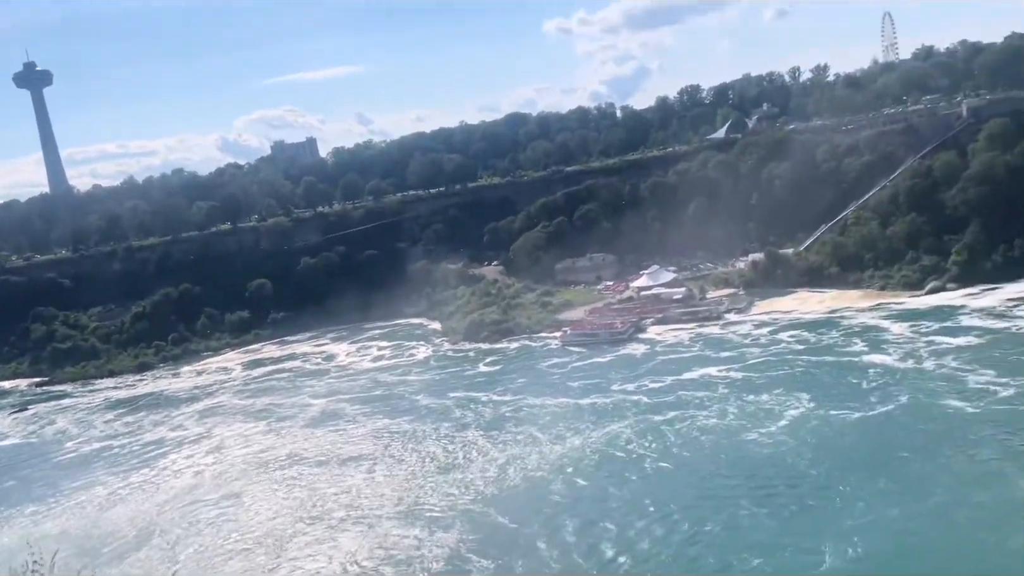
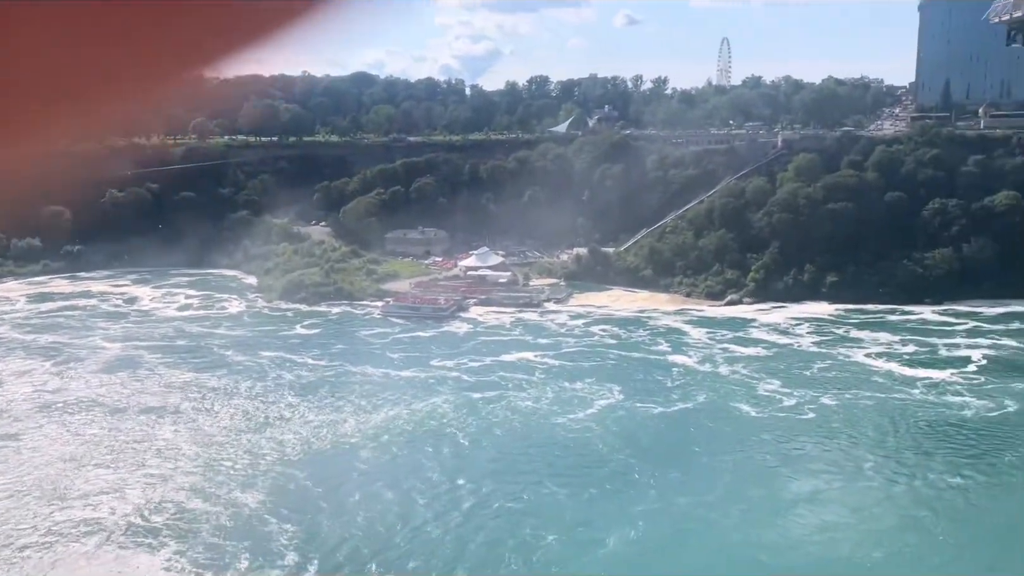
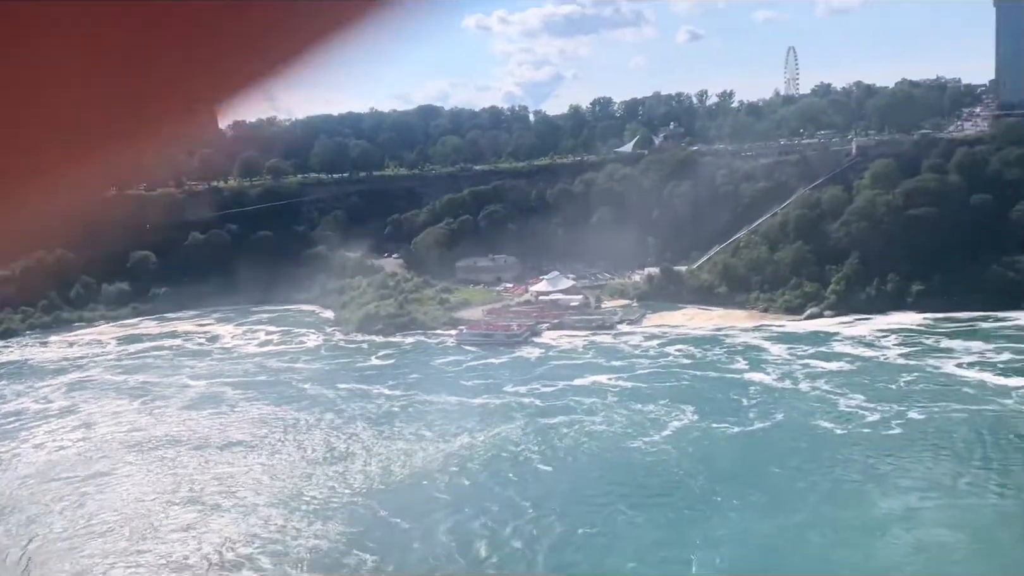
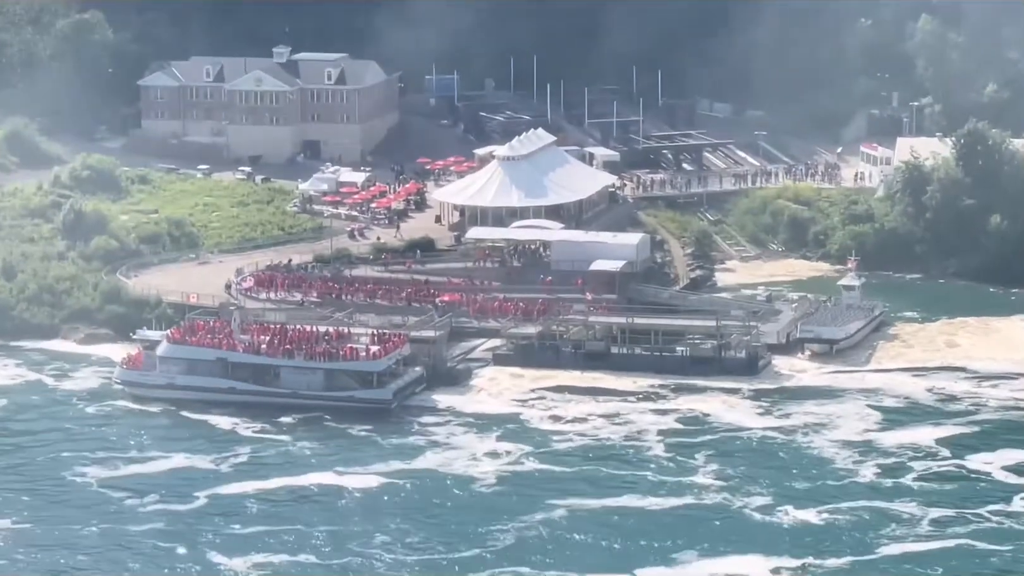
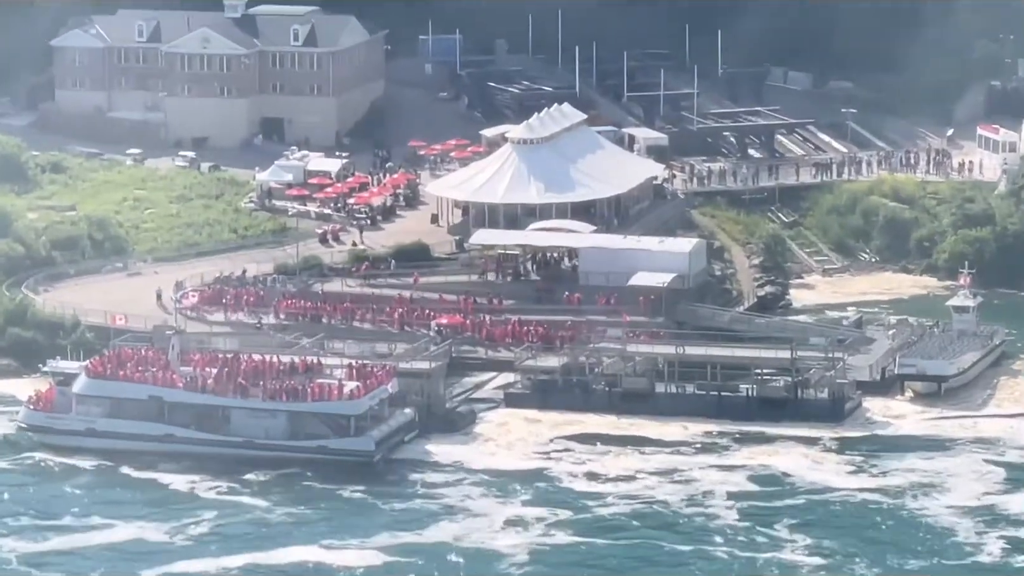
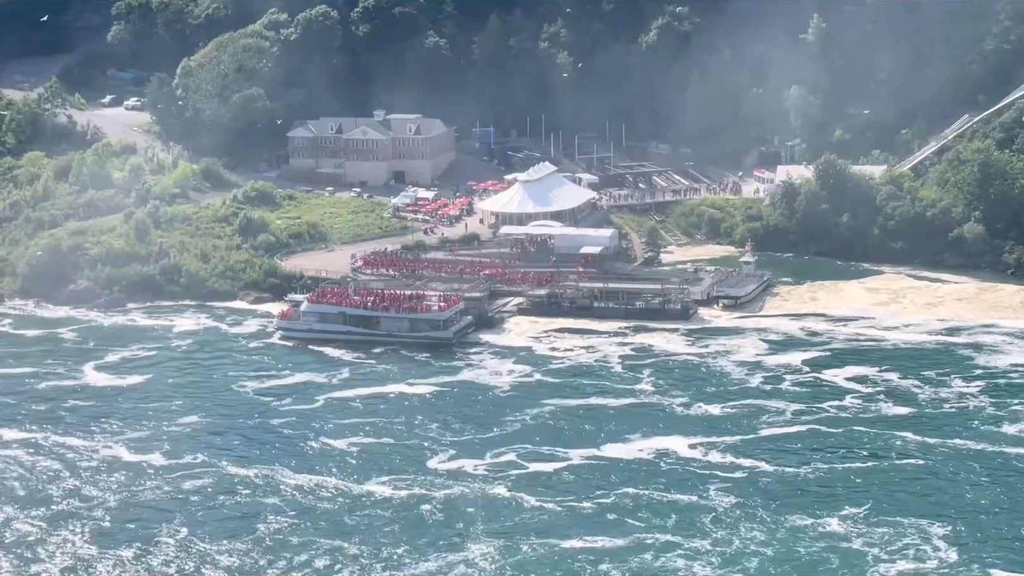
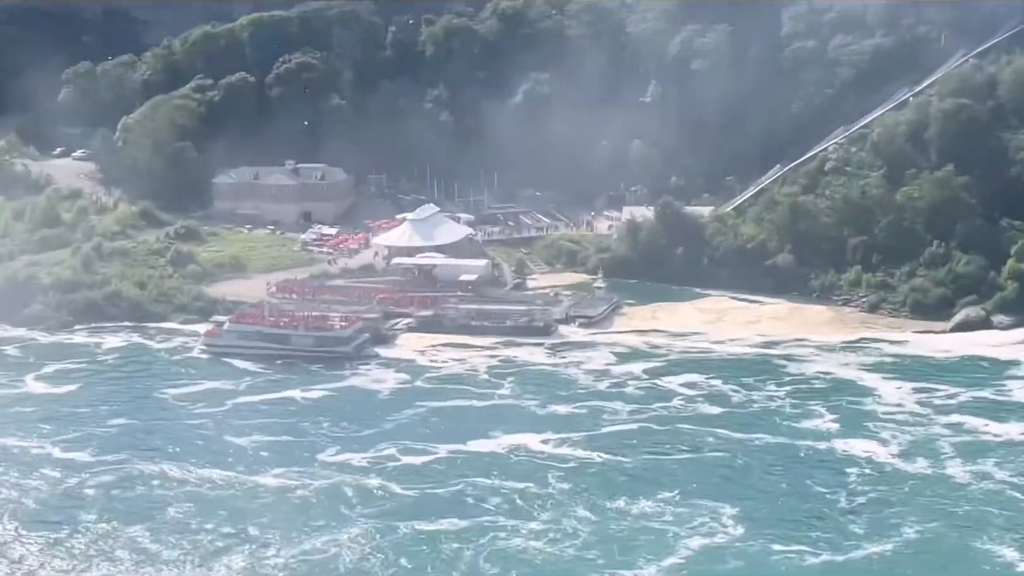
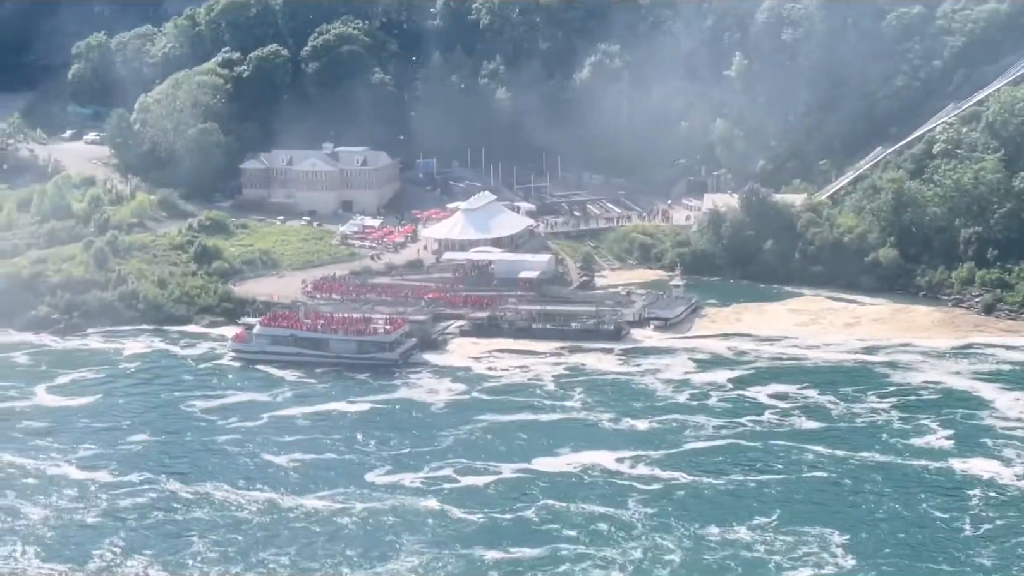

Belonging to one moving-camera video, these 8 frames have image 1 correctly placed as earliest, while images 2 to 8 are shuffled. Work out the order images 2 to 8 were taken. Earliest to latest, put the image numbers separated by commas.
3, 2, 7, 8, 6, 4, 5
